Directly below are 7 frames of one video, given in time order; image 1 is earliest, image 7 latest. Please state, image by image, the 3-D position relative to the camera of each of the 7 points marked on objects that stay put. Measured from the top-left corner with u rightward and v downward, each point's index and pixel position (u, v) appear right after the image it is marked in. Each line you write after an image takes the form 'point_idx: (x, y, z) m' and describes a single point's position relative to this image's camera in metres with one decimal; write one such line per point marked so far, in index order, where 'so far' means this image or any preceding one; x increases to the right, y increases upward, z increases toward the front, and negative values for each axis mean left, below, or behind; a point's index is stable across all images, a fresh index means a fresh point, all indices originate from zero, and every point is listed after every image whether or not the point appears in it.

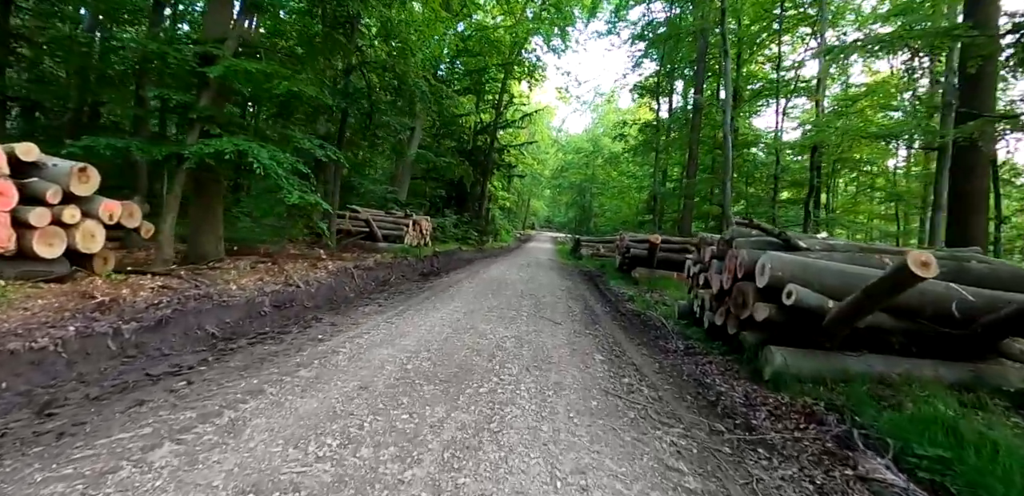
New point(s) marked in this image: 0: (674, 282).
0: (+3.8, -0.8, +9.9) m
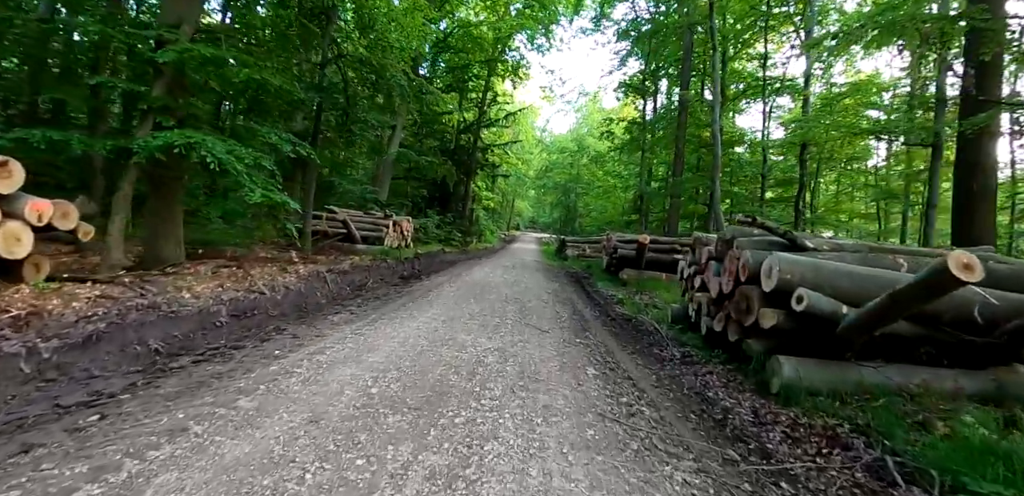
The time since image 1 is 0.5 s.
0: (+3.5, -0.8, +9.6) m
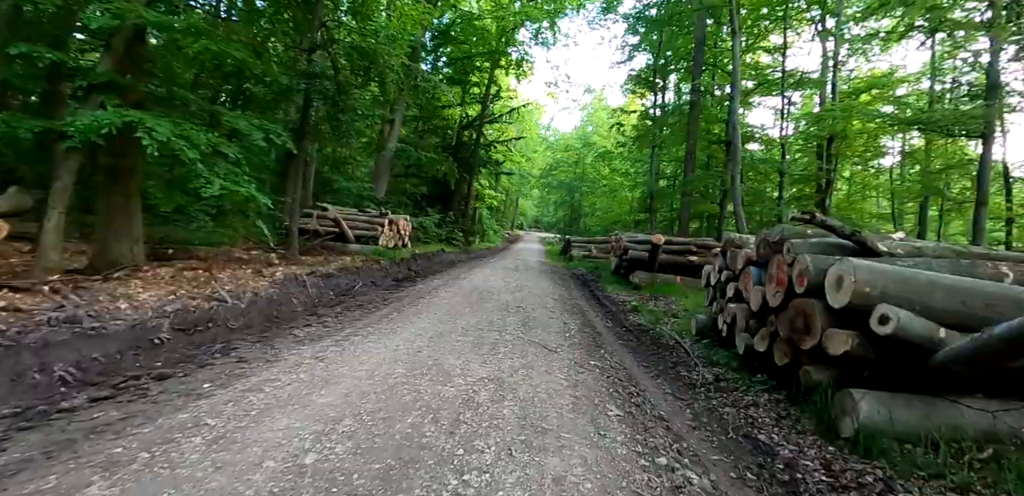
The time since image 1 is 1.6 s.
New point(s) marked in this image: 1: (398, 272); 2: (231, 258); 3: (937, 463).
0: (+3.5, -0.9, +8.8) m
1: (-2.7, -0.6, +9.8) m
2: (-4.6, -0.2, +6.8) m
3: (+2.4, -1.2, +2.3) m
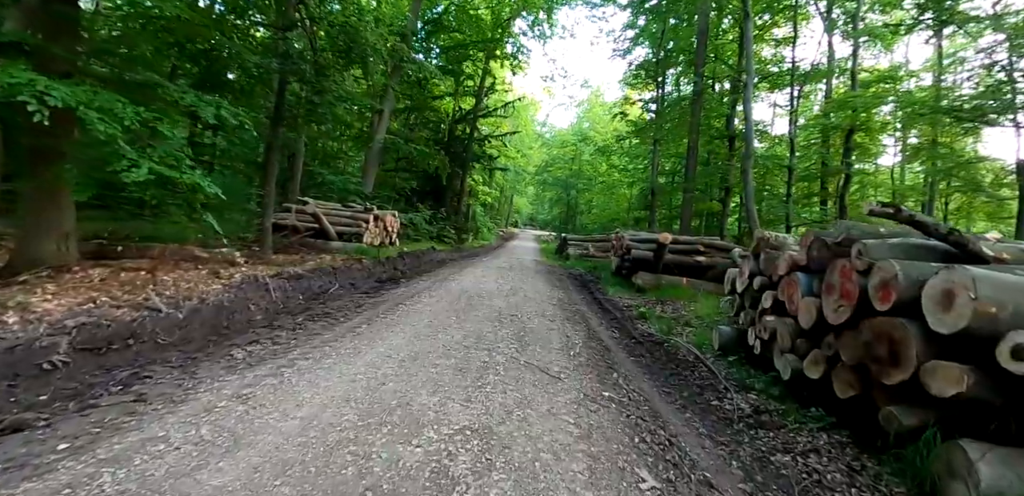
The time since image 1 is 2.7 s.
0: (+3.4, -0.9, +8.1) m
1: (-2.8, -0.5, +9.0) m
2: (-4.7, -0.1, +5.9) m
3: (+2.3, -1.2, +1.6) m
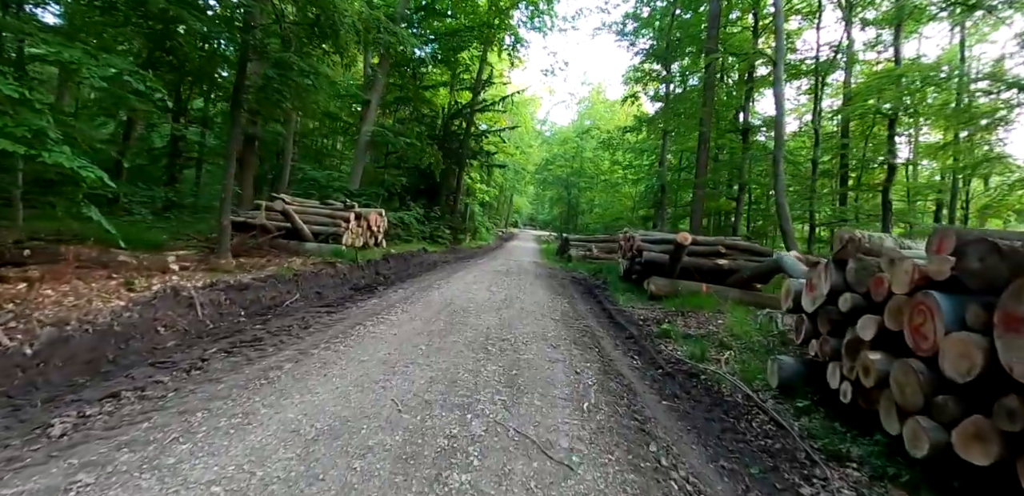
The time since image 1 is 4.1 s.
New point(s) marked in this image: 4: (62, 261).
0: (+3.3, -0.9, +7.0) m
1: (-2.9, -0.6, +7.9) m
2: (-4.7, -0.2, +4.8) m
3: (+2.3, -1.3, +0.5) m
4: (-4.9, -0.2, +4.5) m
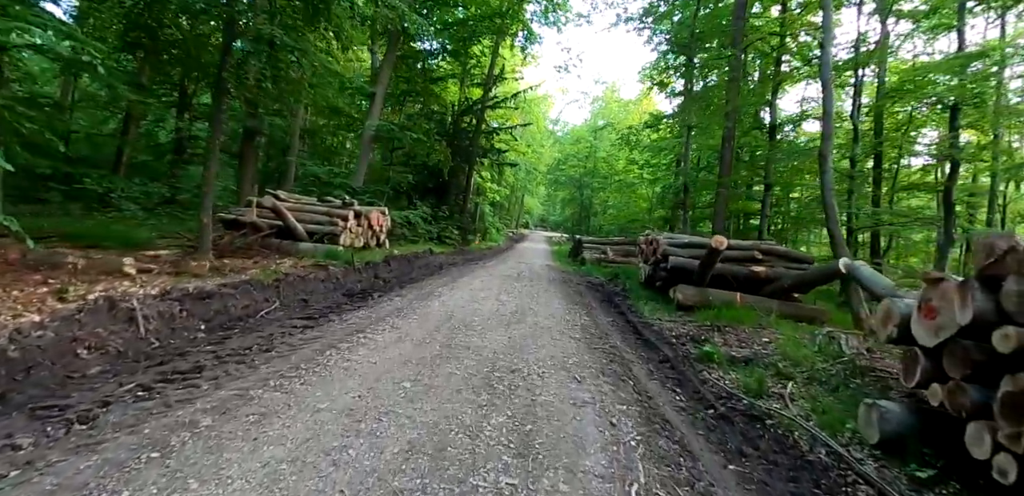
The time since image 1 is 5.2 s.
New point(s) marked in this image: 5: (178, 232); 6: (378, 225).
0: (+3.5, -1.0, +6.1) m
1: (-2.7, -0.6, +7.1) m
2: (-4.6, -0.2, +4.1) m
3: (+2.3, -1.3, -0.4) m
4: (-4.8, -0.2, +3.8) m
5: (-7.4, +0.4, +9.2) m
6: (-3.4, +0.6, +10.6) m
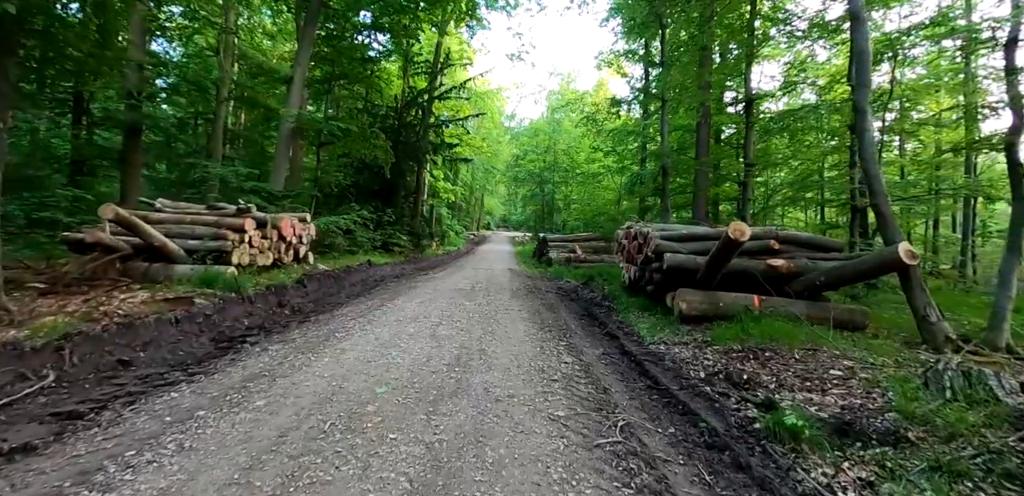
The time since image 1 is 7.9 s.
0: (+3.0, -0.9, +4.5) m
1: (-3.3, -0.9, +5.0) m
2: (-5.0, -0.5, +1.9) m
3: (+2.3, -1.2, -2.1) m
4: (-5.2, -0.6, +1.5) m
5: (-8.2, -0.2, +6.7) m
6: (-4.4, +0.2, +8.4) m
